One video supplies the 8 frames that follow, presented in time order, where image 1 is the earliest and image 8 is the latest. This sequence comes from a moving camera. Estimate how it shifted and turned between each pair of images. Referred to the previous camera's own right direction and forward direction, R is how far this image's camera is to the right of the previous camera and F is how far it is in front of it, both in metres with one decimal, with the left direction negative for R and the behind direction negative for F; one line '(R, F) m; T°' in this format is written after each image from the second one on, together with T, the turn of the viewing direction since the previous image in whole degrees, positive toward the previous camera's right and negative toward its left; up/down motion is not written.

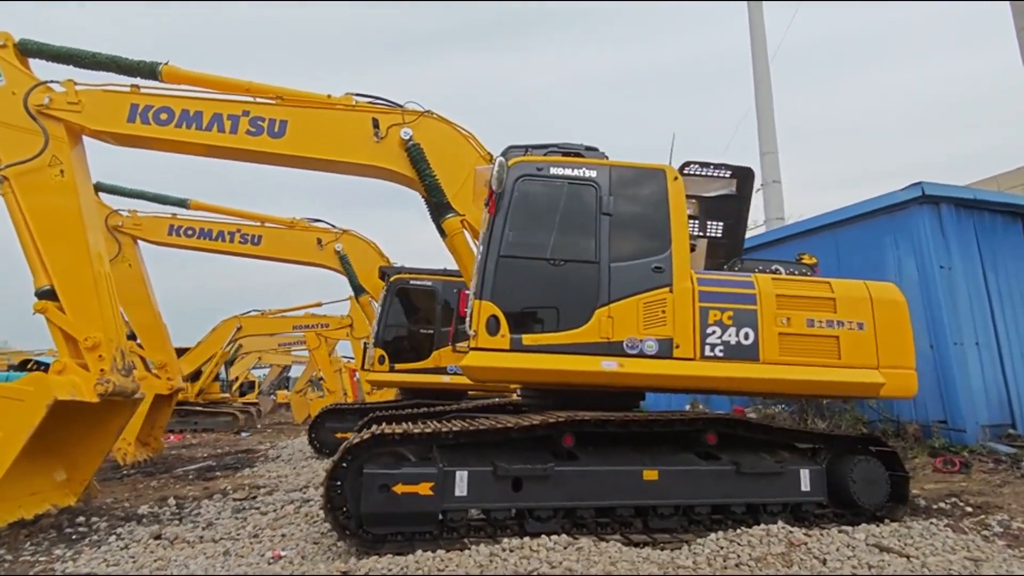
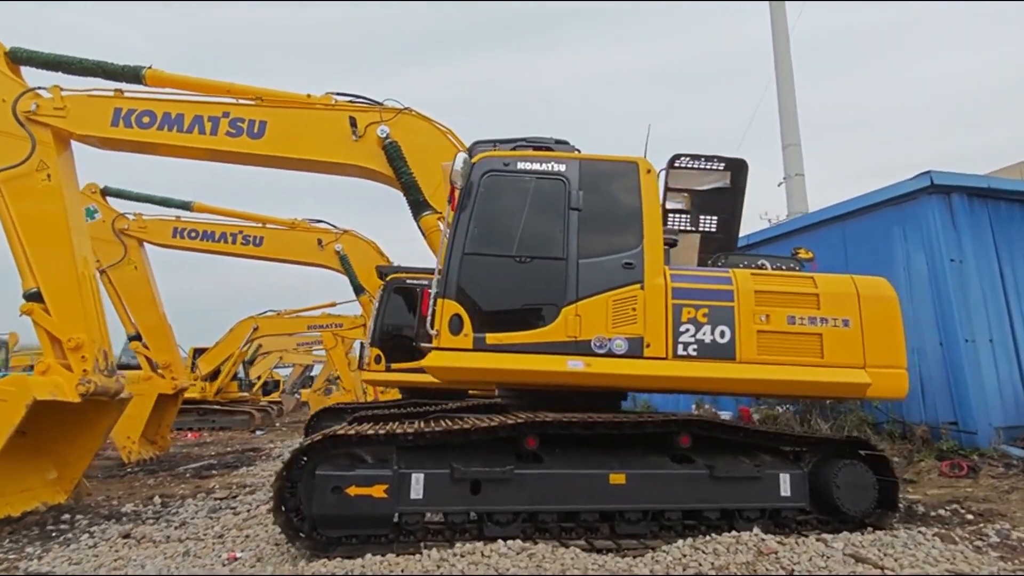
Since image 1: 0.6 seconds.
(+0.5, +0.1) m; -3°
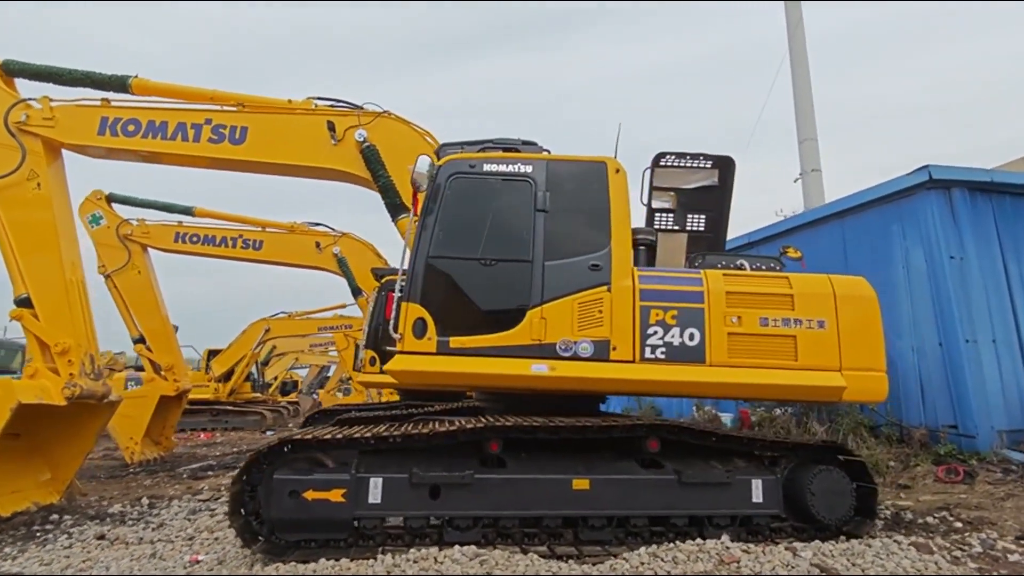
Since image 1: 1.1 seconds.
(+0.4, 0.0) m; -2°
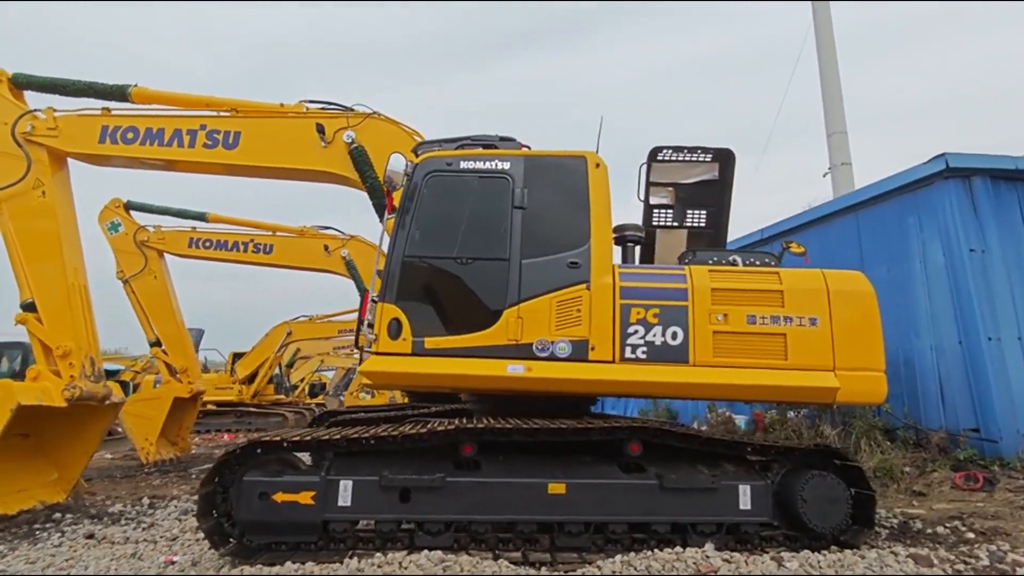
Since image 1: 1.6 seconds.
(+0.4, +0.1) m; -3°
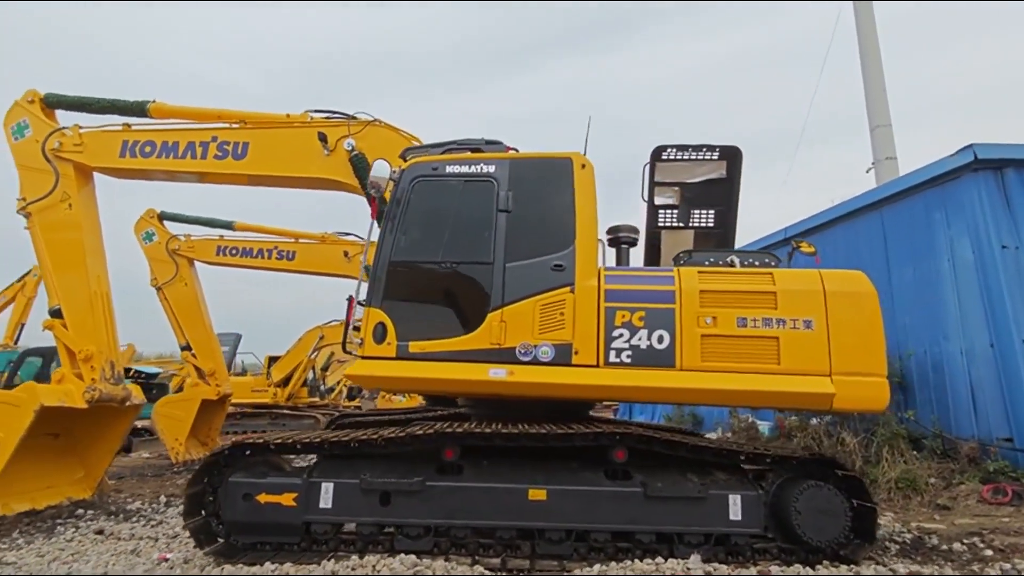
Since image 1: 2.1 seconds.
(+0.4, 0.0) m; -4°
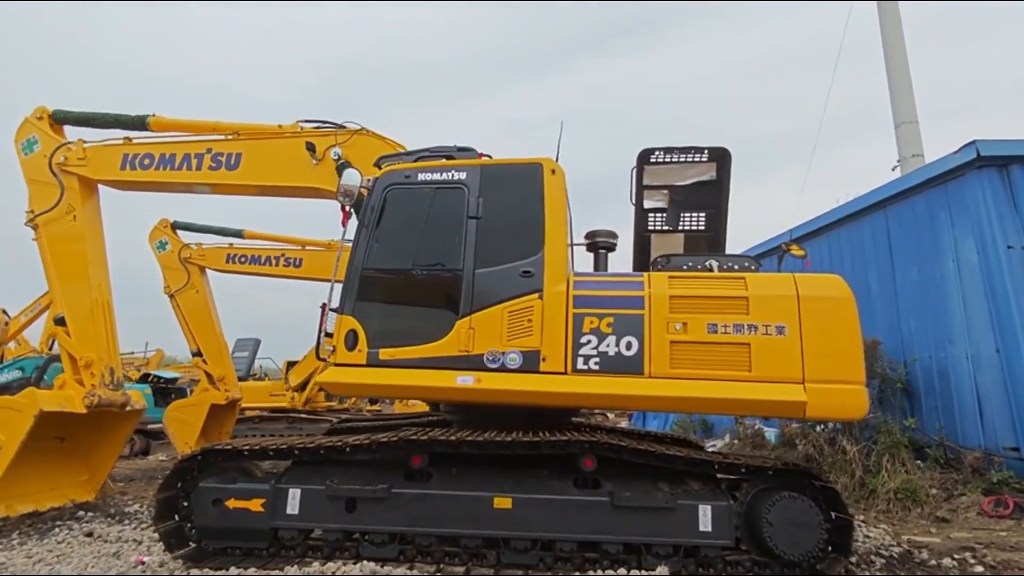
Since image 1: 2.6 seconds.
(+0.4, 0.0) m; -3°
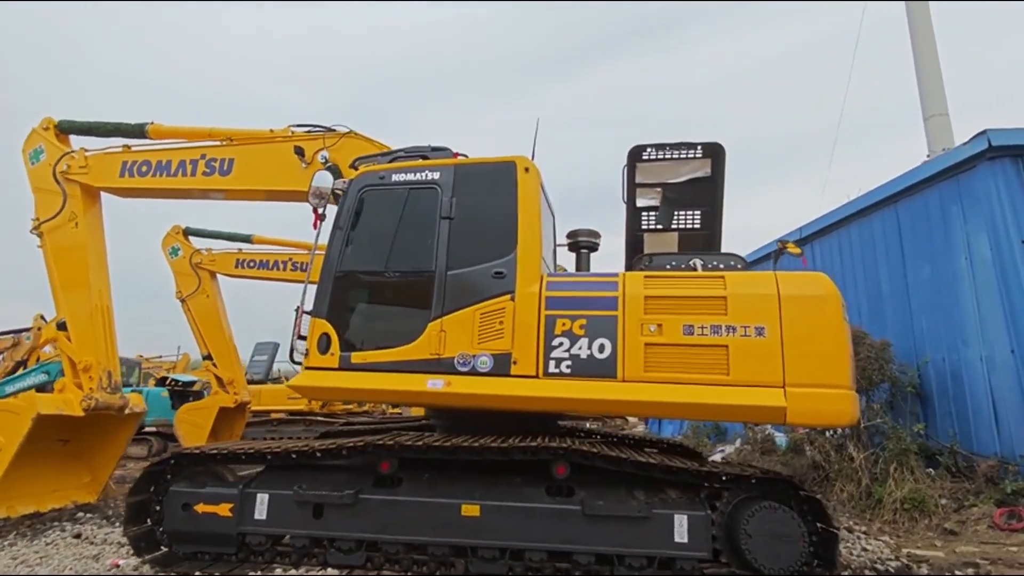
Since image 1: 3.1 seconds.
(+0.4, +0.1) m; -3°
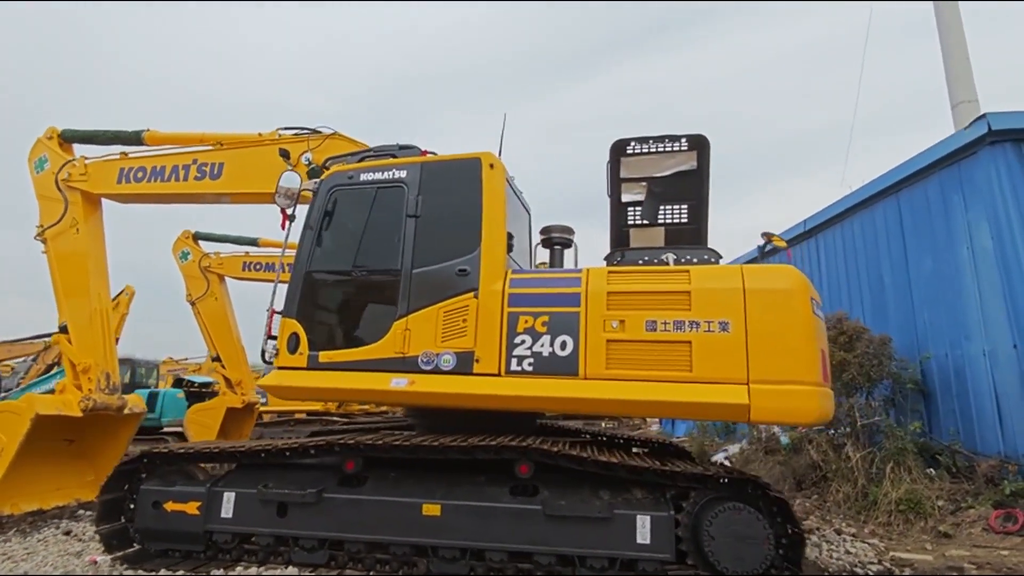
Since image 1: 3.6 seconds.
(+0.4, +0.1) m; -2°
